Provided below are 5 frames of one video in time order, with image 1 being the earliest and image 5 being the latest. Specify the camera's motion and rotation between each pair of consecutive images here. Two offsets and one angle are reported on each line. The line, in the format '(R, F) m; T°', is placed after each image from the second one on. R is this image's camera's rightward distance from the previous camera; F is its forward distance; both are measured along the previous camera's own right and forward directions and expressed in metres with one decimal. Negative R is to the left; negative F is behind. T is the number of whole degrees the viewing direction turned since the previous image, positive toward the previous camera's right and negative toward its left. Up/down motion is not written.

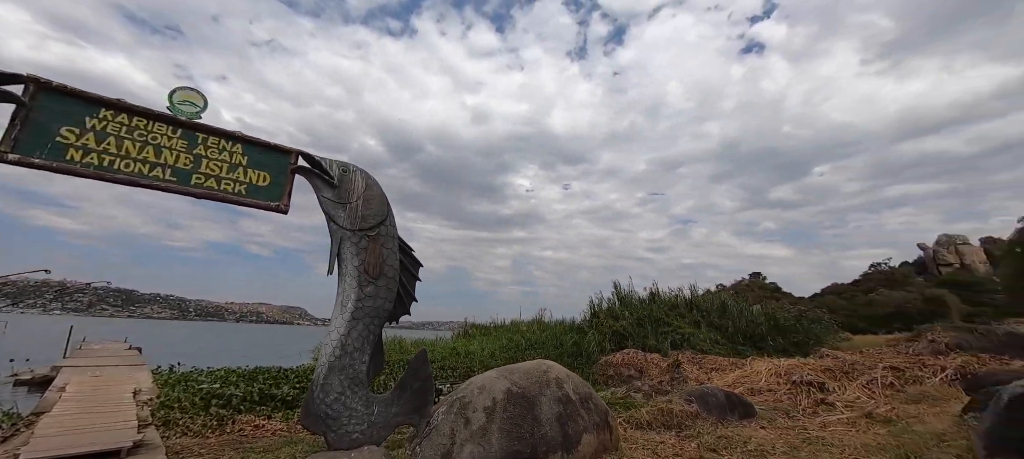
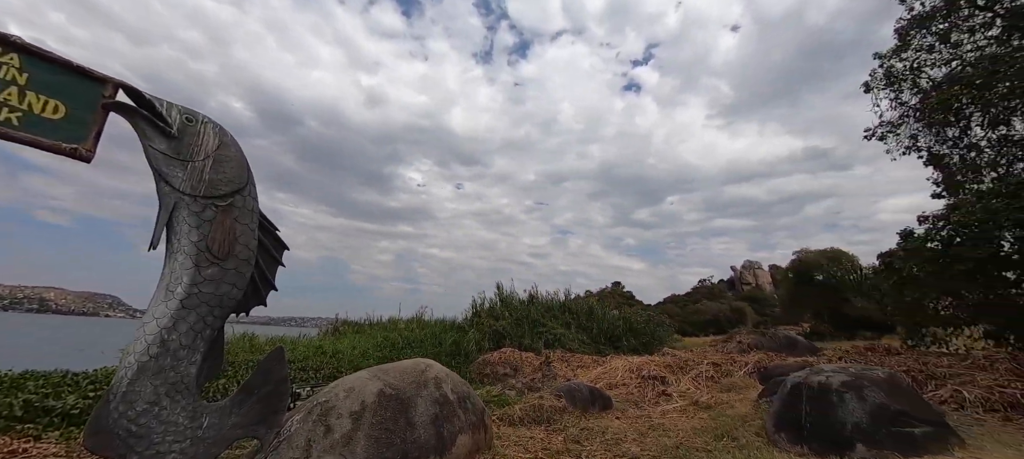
(0.0, +0.1) m; +17°
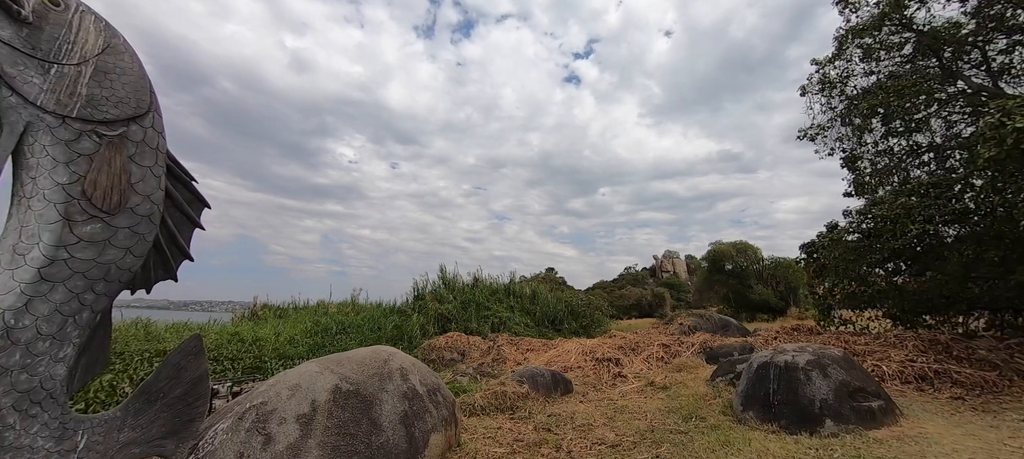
(-0.4, +0.4) m; +10°
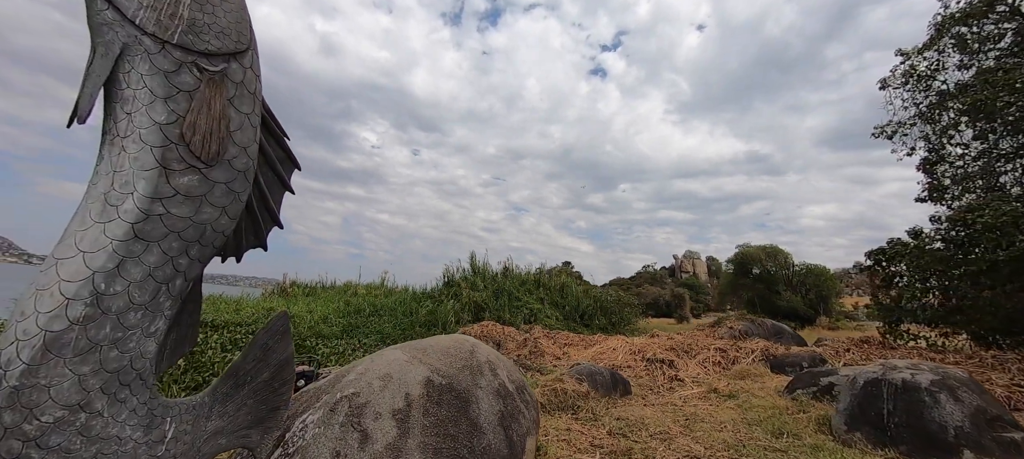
(-0.6, +0.3) m; -2°
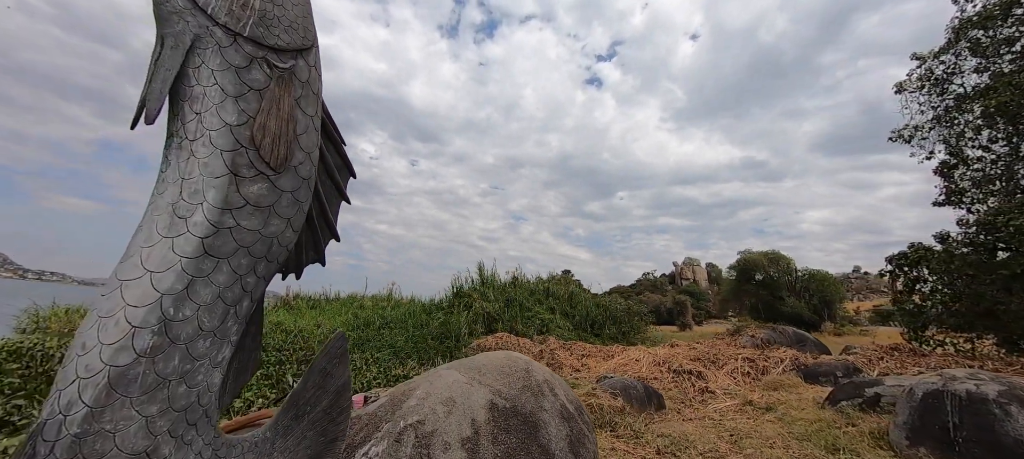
(-0.4, +0.1) m; 0°
